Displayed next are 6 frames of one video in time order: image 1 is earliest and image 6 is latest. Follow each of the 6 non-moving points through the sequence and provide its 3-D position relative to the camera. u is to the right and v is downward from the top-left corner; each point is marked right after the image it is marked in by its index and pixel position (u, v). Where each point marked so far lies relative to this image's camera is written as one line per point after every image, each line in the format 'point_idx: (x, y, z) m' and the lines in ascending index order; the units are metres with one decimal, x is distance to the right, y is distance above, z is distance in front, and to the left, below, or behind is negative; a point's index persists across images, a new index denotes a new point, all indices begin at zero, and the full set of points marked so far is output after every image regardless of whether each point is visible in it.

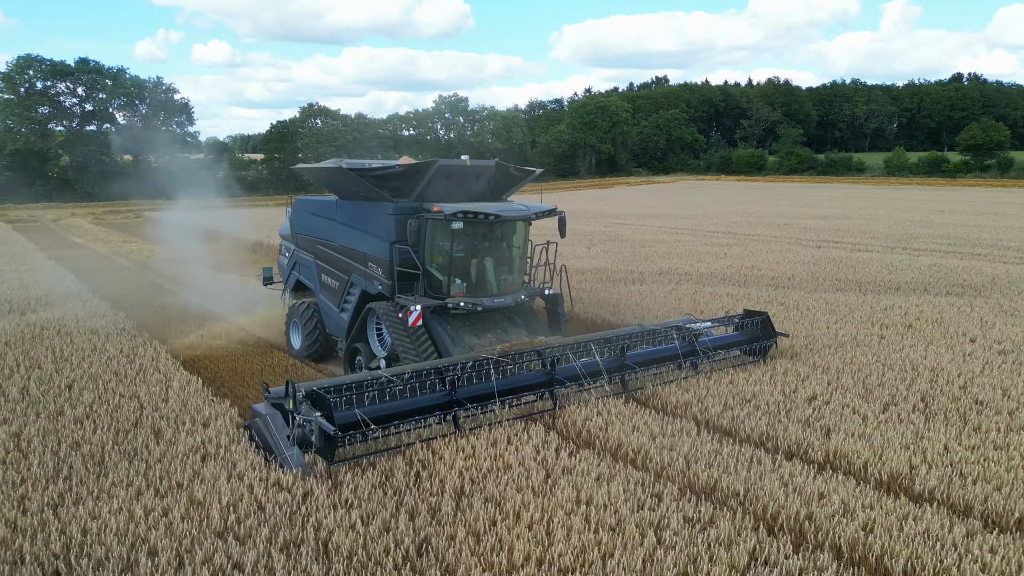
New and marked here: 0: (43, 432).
0: (-2.9, -0.9, +4.6) m
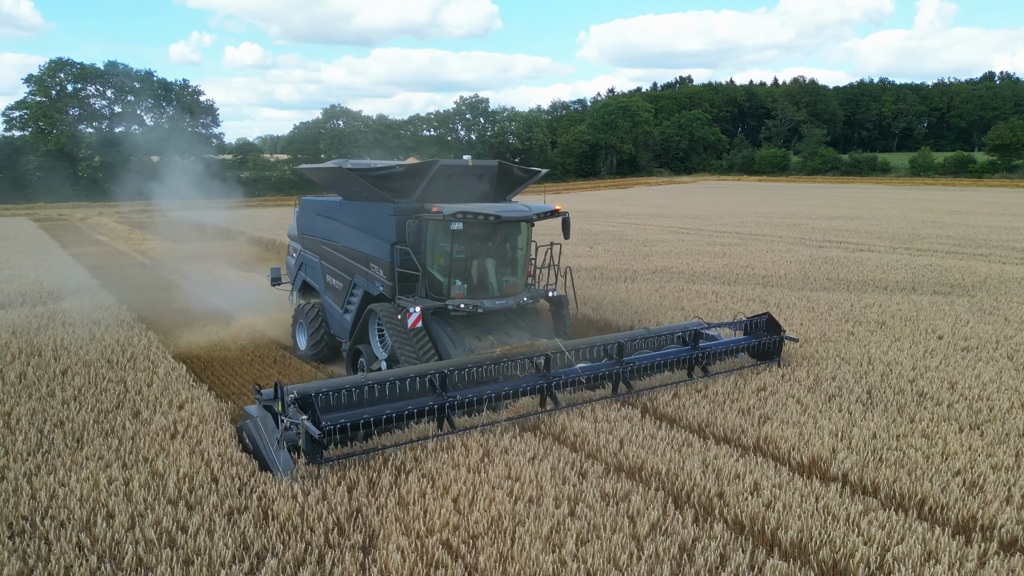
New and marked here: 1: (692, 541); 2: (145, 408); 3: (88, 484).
0: (-3.2, -0.8, +5.0) m
1: (+0.8, -1.1, +3.3) m
2: (-2.5, -0.8, +5.1) m
3: (-2.2, -1.0, +3.8) m
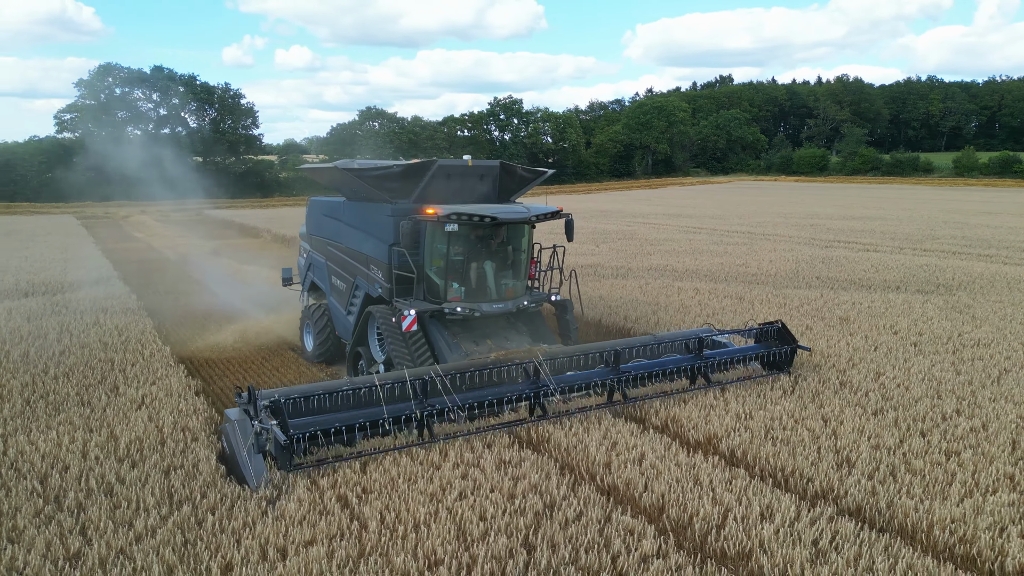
0: (-3.7, -0.7, +5.6) m
1: (+0.2, -1.1, +3.7) m
2: (-3.0, -0.7, +5.7) m
3: (-2.7, -0.9, +4.4) m
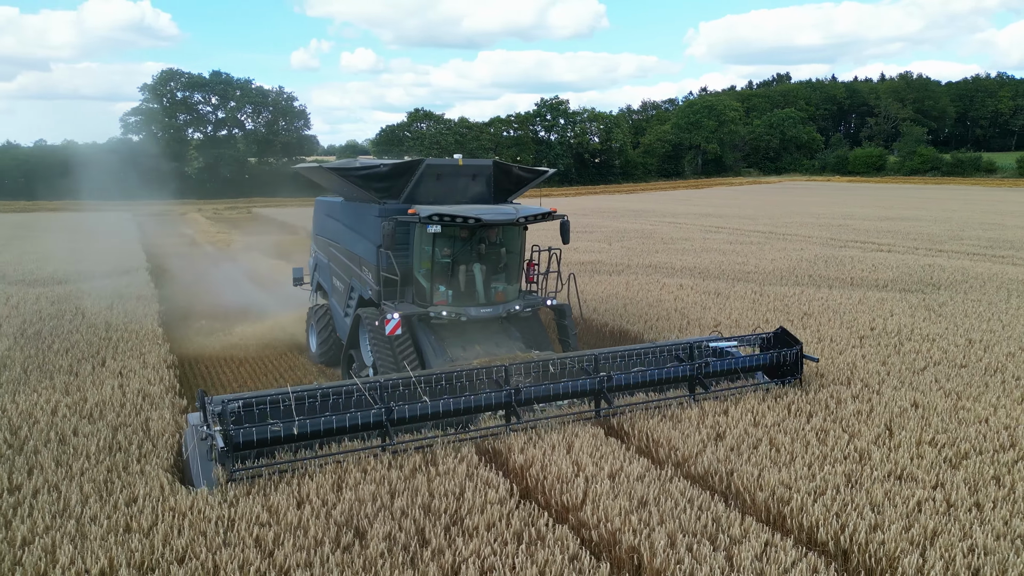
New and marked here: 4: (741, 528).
0: (-4.1, -0.6, +6.4) m
1: (-0.4, -1.0, +4.2) m
2: (-3.4, -0.6, +6.4) m
3: (-3.3, -0.8, +5.1) m
4: (+1.0, -1.1, +3.4) m
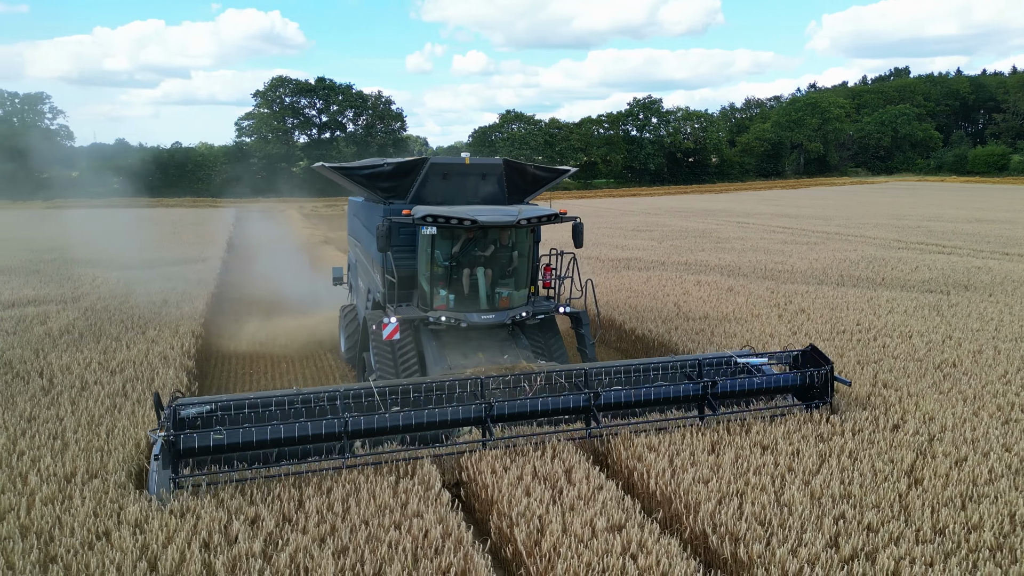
0: (-4.3, -0.4, +7.6) m
1: (-0.9, -0.8, +4.9) m
2: (-3.6, -0.4, +7.5) m
3: (-3.6, -0.6, +6.2) m
4: (+0.4, -1.0, +3.9) m
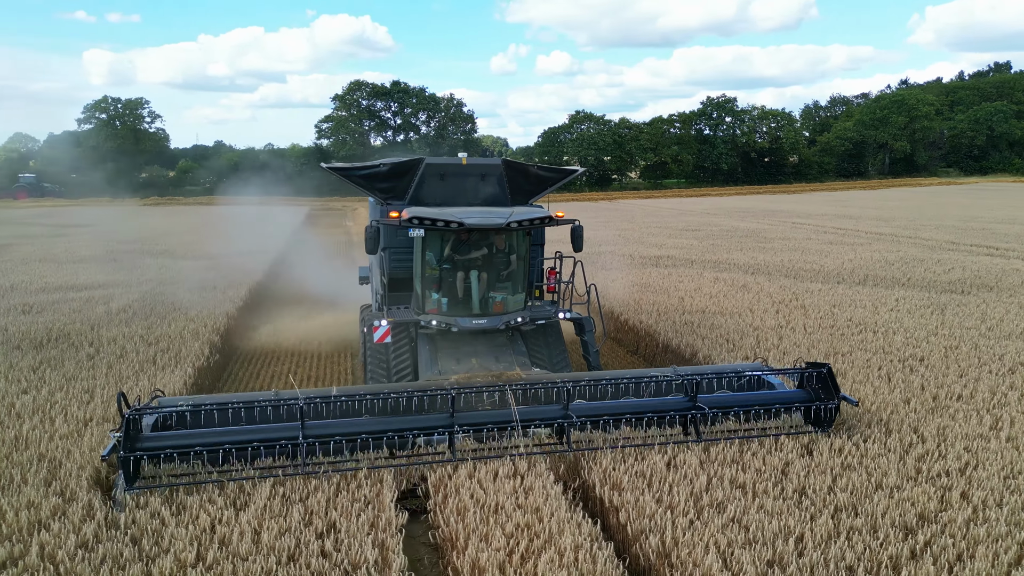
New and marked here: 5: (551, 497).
0: (-4.3, -0.2, +8.7) m
1: (-1.2, -0.7, +5.6) m
2: (-3.6, -0.2, +8.5) m
3: (-3.8, -0.4, +7.2) m
4: (0.0, -0.9, +4.5) m
5: (+0.2, -1.0, +3.6) m
